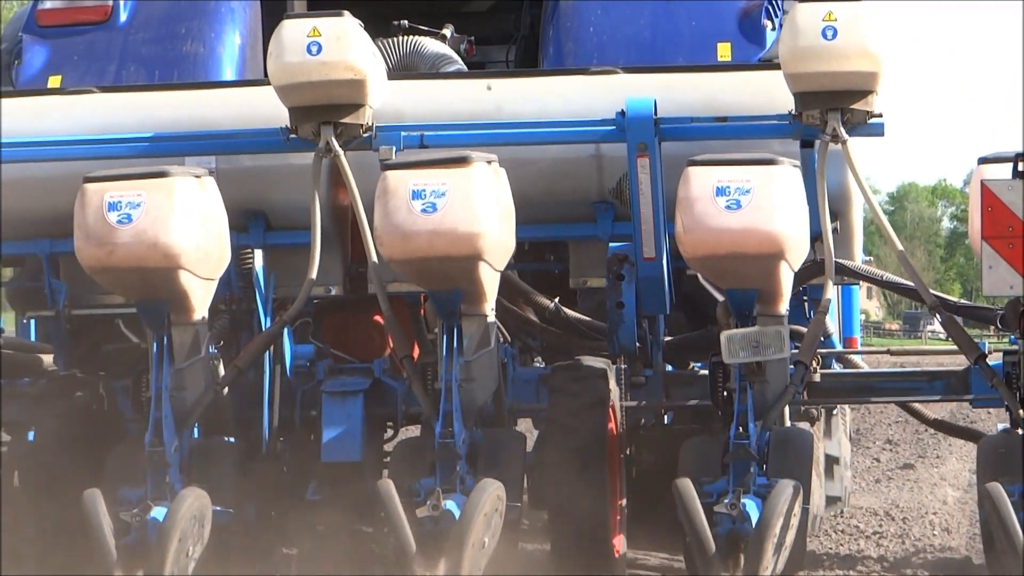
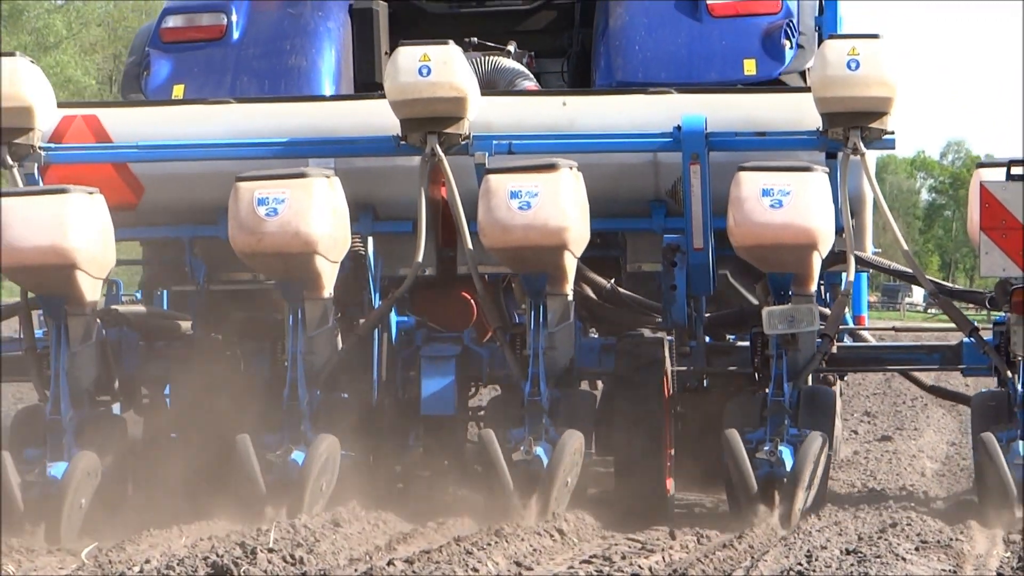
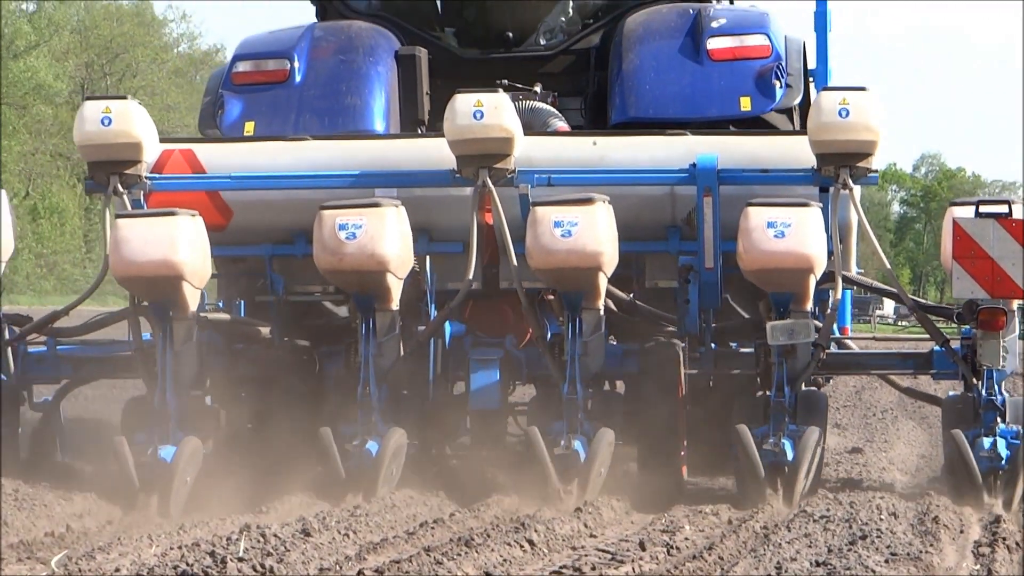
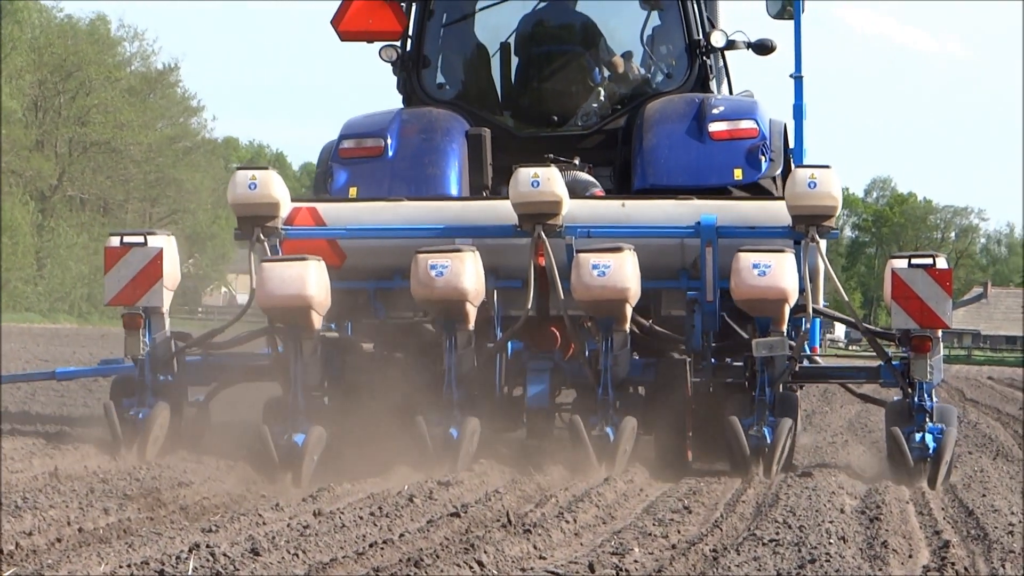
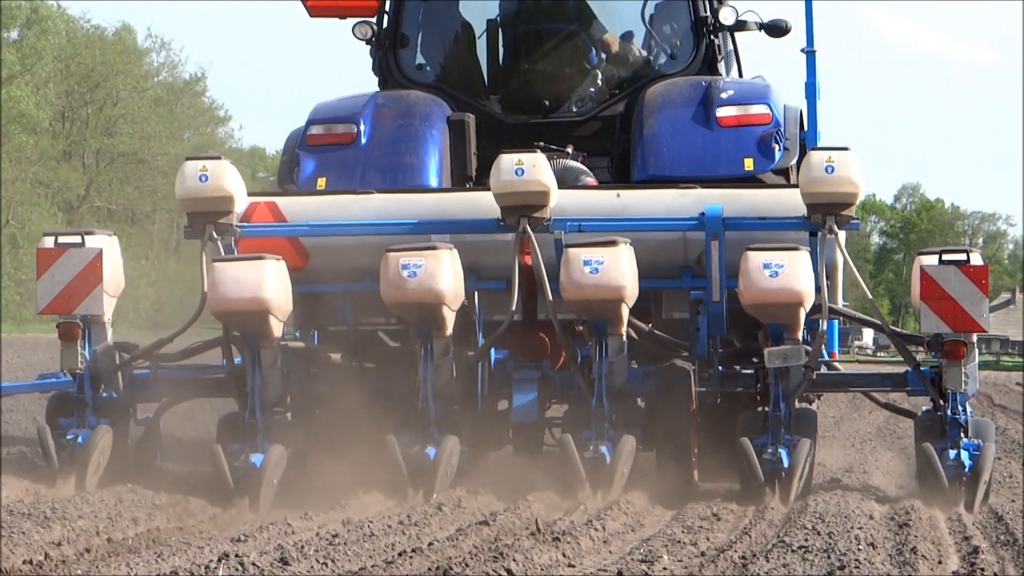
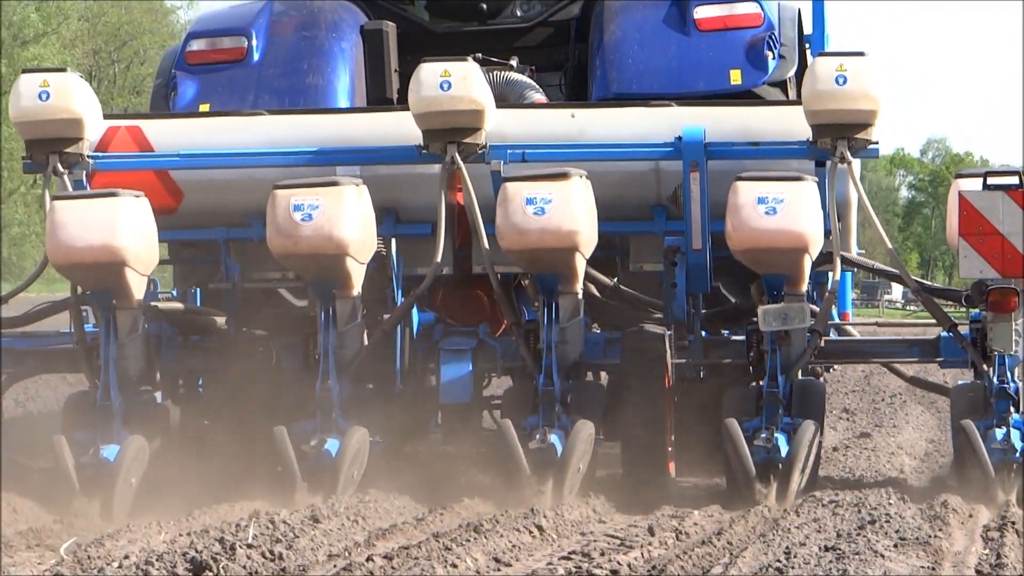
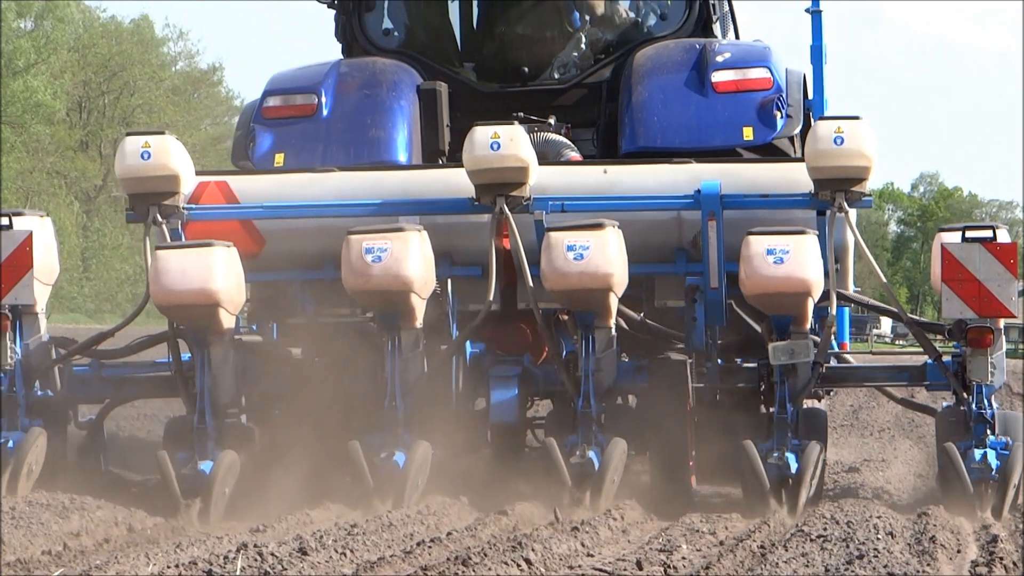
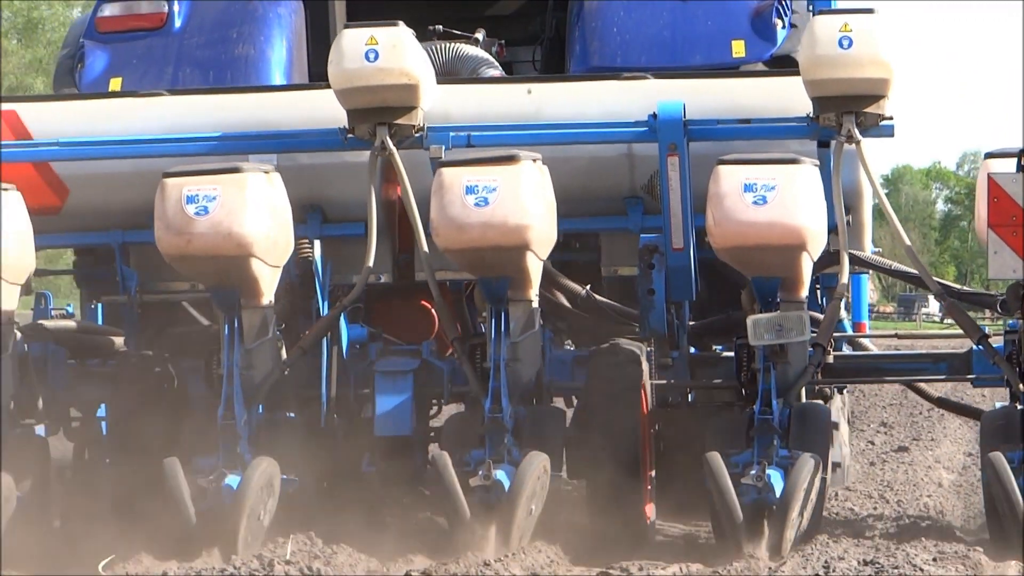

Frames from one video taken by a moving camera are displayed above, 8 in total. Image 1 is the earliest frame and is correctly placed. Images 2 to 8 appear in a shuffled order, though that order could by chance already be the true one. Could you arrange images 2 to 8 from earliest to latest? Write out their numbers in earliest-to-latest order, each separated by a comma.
8, 2, 6, 3, 7, 5, 4
